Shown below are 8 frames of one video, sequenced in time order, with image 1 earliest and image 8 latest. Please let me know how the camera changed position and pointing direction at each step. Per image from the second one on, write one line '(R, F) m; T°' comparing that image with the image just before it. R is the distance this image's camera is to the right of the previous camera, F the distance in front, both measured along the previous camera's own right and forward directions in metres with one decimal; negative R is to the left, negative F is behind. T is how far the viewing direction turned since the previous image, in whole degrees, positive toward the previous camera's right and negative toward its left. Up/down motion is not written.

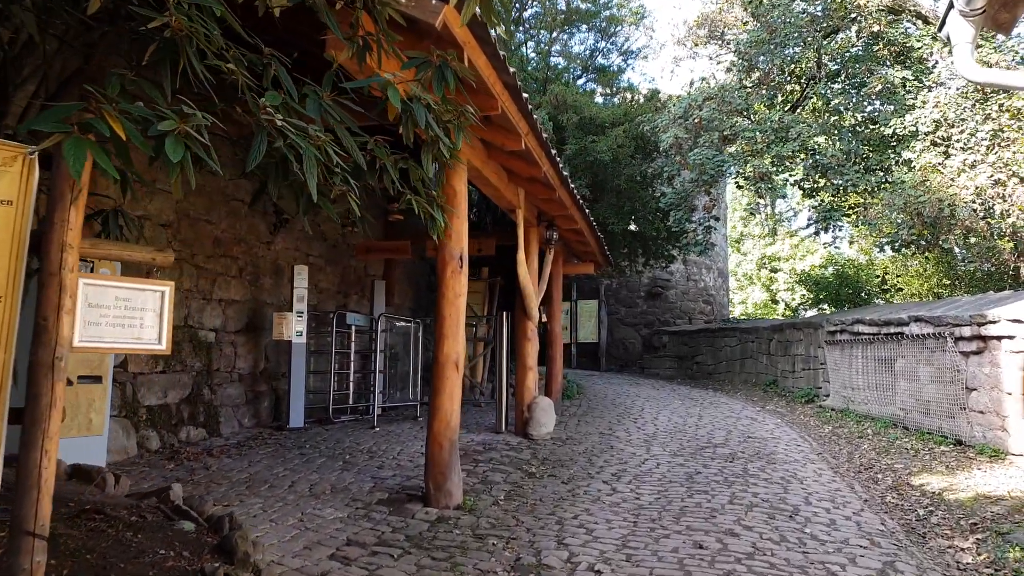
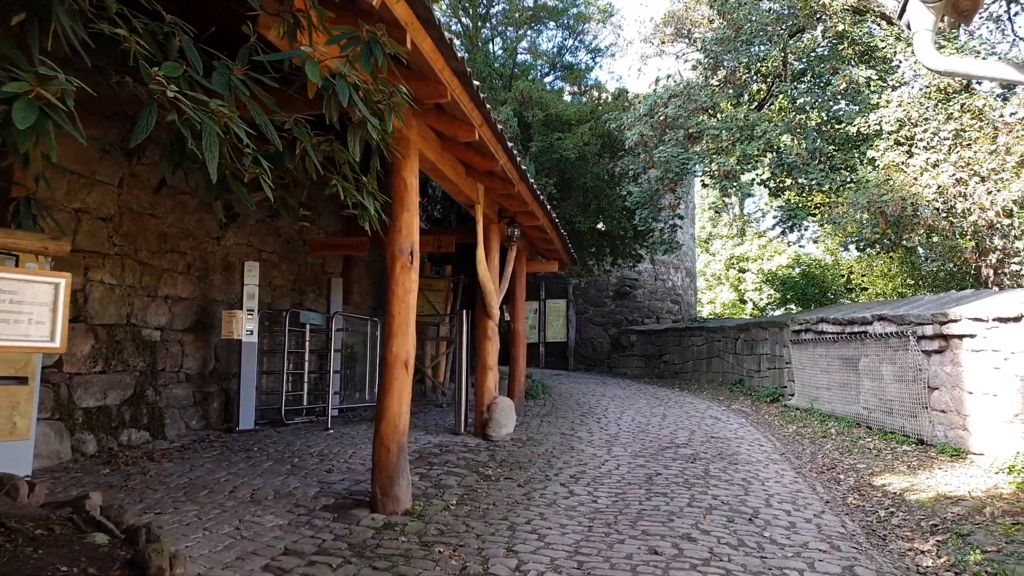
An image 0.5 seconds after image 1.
(+0.1, +0.2) m; +2°
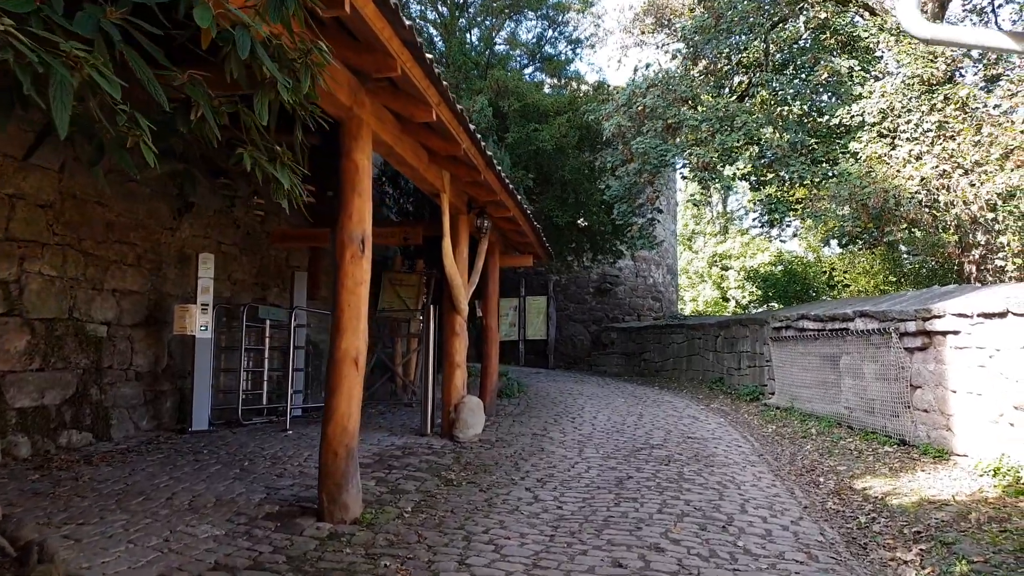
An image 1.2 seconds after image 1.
(+0.1, +0.3) m; +1°
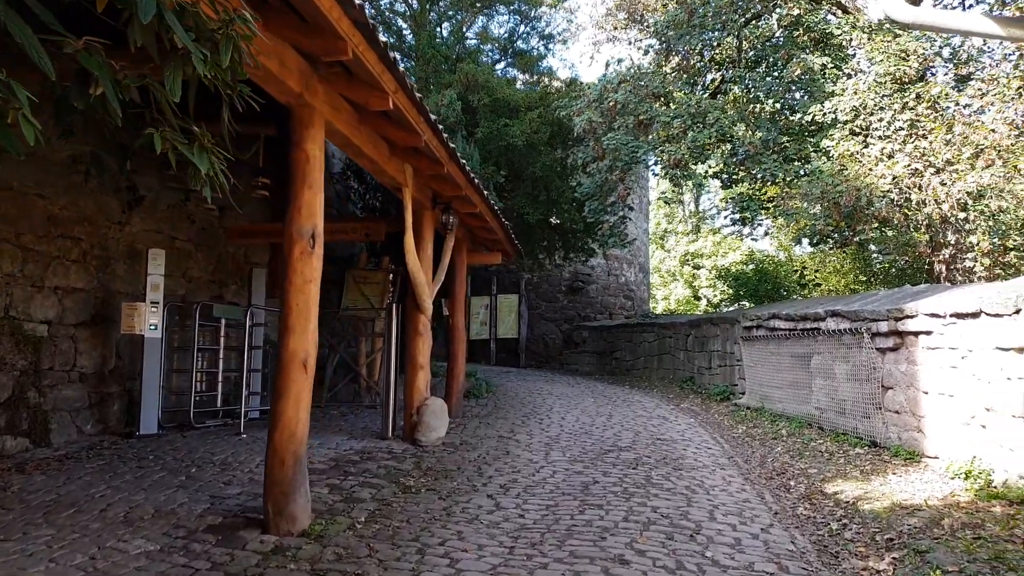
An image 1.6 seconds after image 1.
(+0.1, +0.2) m; +2°
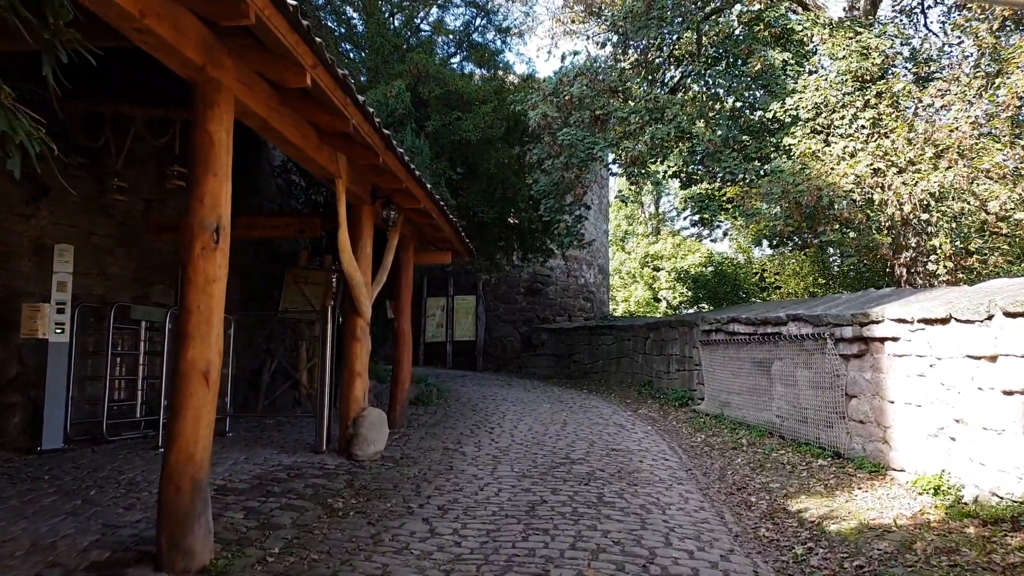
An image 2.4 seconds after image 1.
(+0.1, +0.4) m; +3°
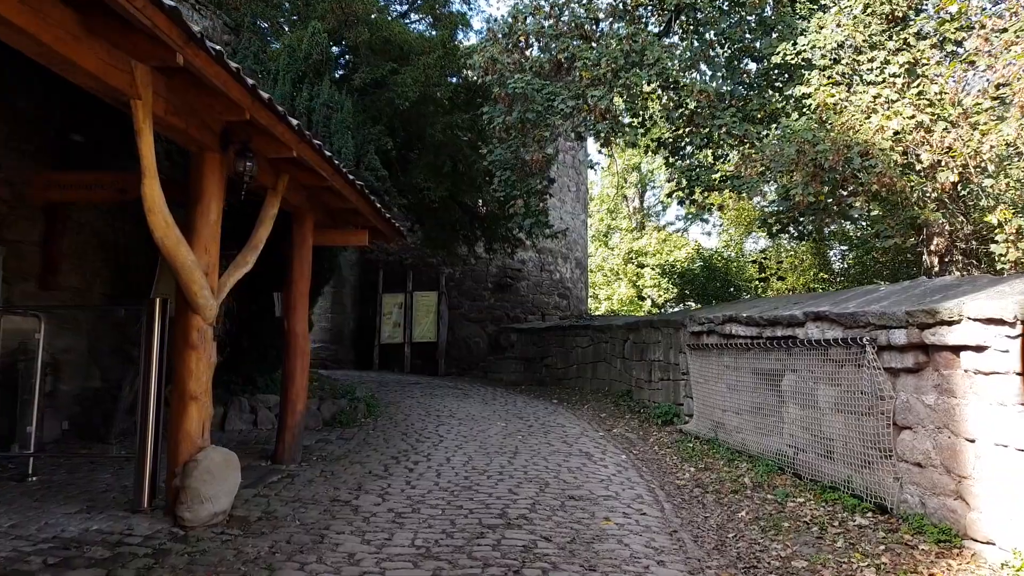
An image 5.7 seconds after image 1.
(+0.4, +1.8) m; +1°
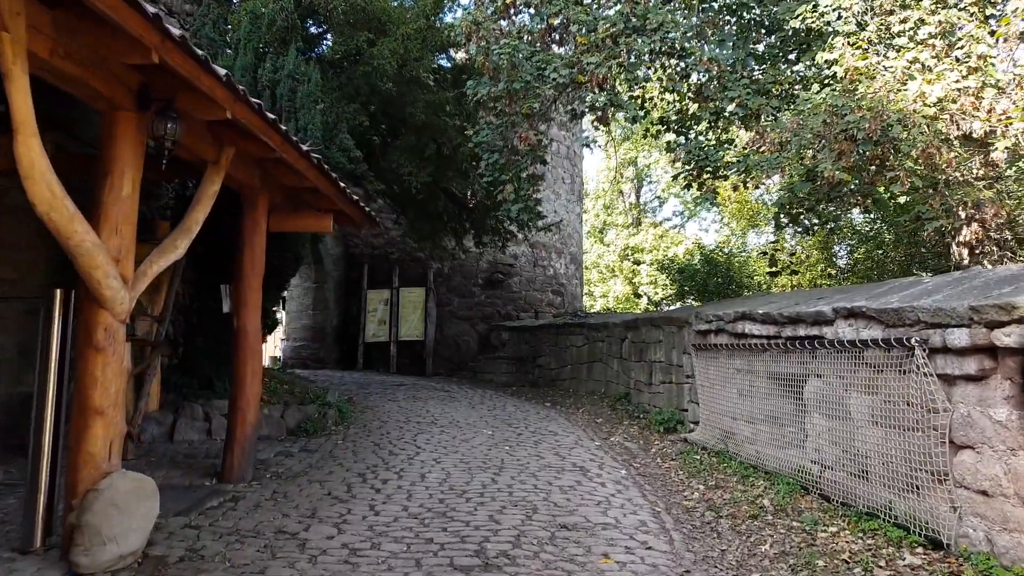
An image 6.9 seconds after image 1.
(+0.1, +0.8) m; 0°
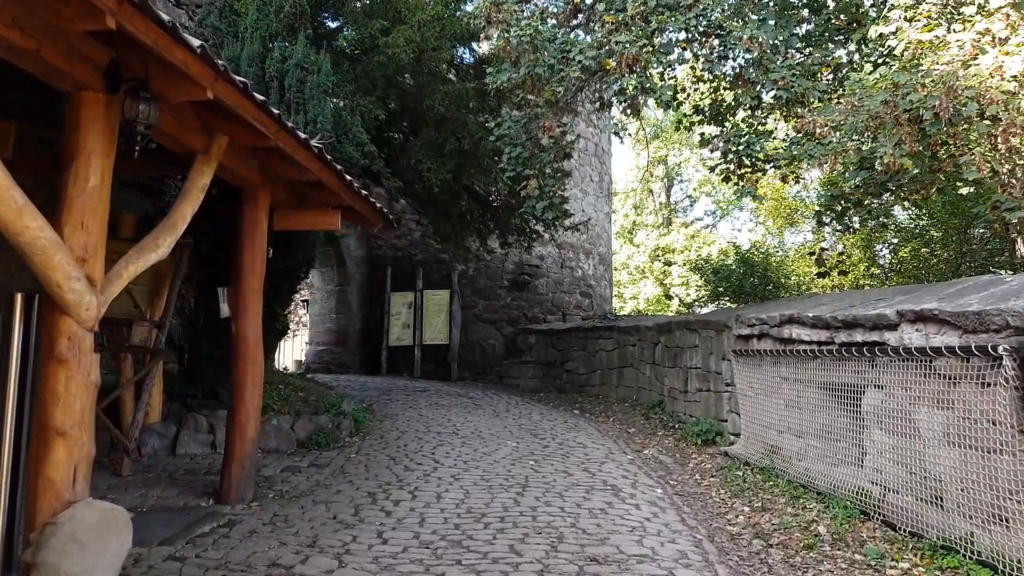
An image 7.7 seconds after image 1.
(0.0, +0.5) m; -2°
